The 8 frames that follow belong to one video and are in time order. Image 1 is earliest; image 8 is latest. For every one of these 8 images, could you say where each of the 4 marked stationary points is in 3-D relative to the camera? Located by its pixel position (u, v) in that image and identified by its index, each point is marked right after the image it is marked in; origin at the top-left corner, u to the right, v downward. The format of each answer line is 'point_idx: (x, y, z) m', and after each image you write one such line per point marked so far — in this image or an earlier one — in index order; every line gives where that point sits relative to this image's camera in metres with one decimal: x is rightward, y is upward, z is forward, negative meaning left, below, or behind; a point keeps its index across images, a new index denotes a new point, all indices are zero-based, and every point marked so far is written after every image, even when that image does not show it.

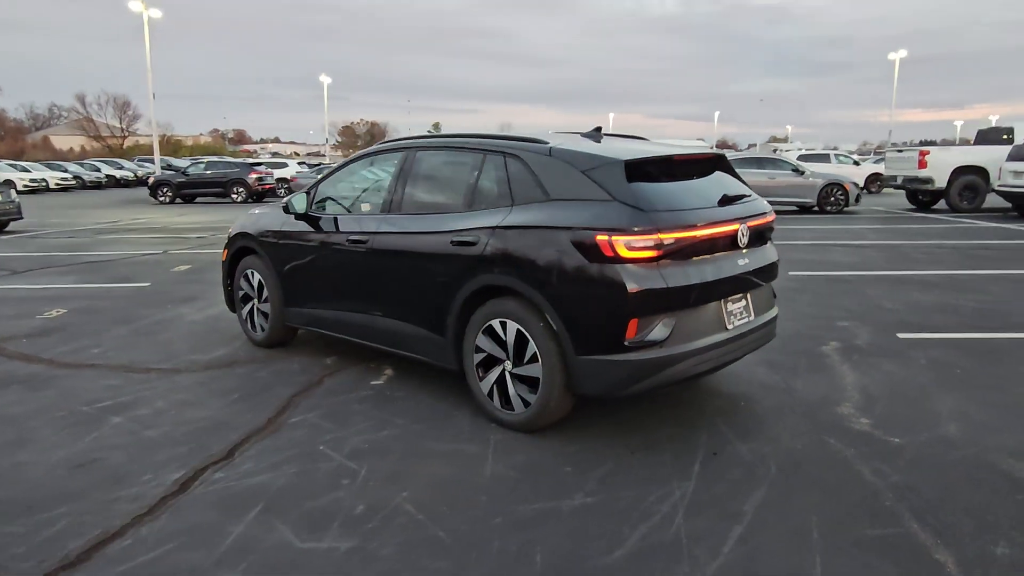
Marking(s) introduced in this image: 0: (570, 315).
0: (+0.3, -0.1, +3.7) m
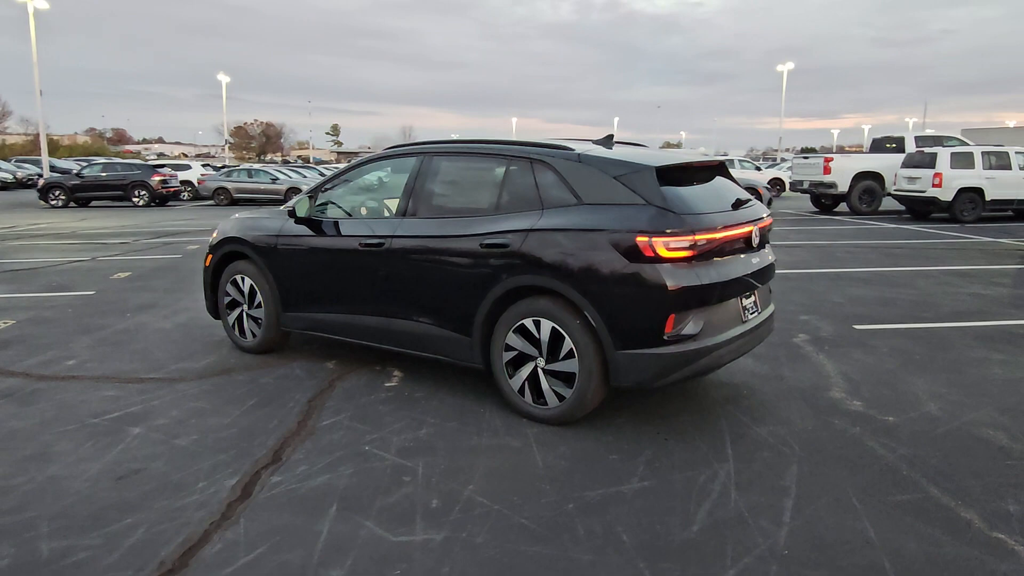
0: (+0.5, -0.1, +3.9) m
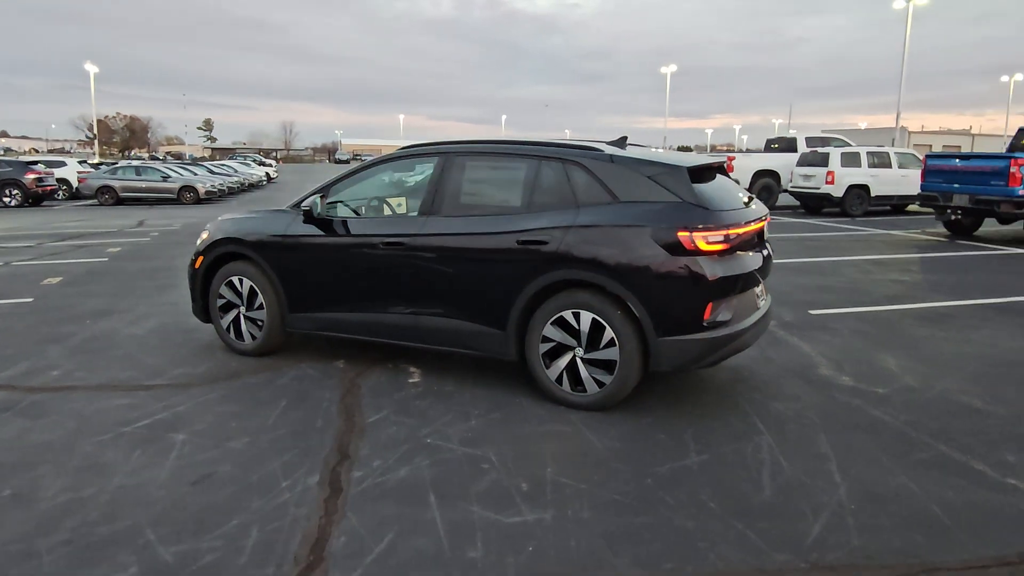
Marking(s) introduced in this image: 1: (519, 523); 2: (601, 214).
0: (+0.8, -0.1, +4.2) m
1: (0.0, -1.0, +3.1) m
2: (+0.6, +0.5, +4.4) m
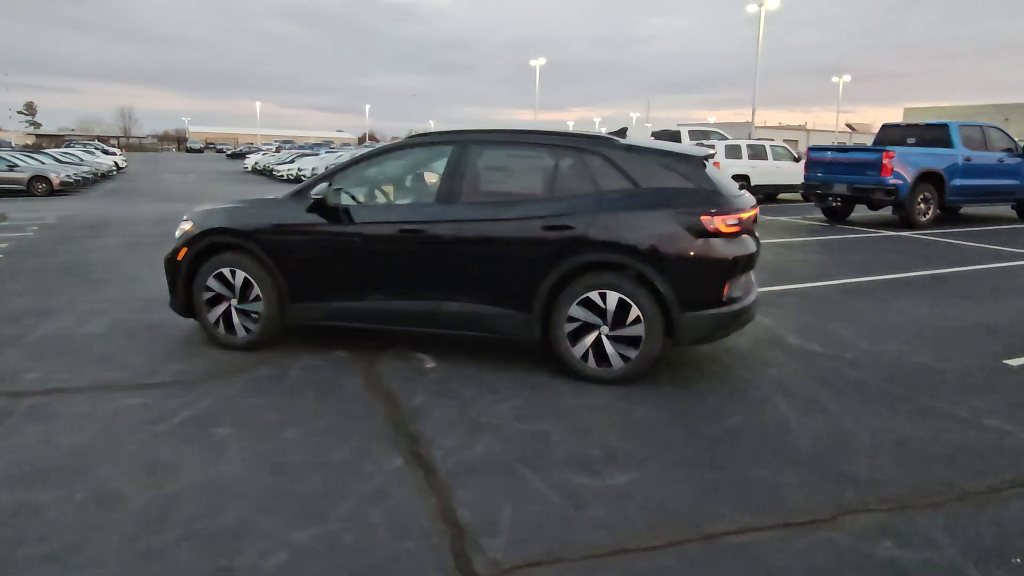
0: (+1.0, +0.1, +4.6) m
1: (+0.5, -0.9, +3.4) m
2: (+0.7, +0.6, +4.7) m
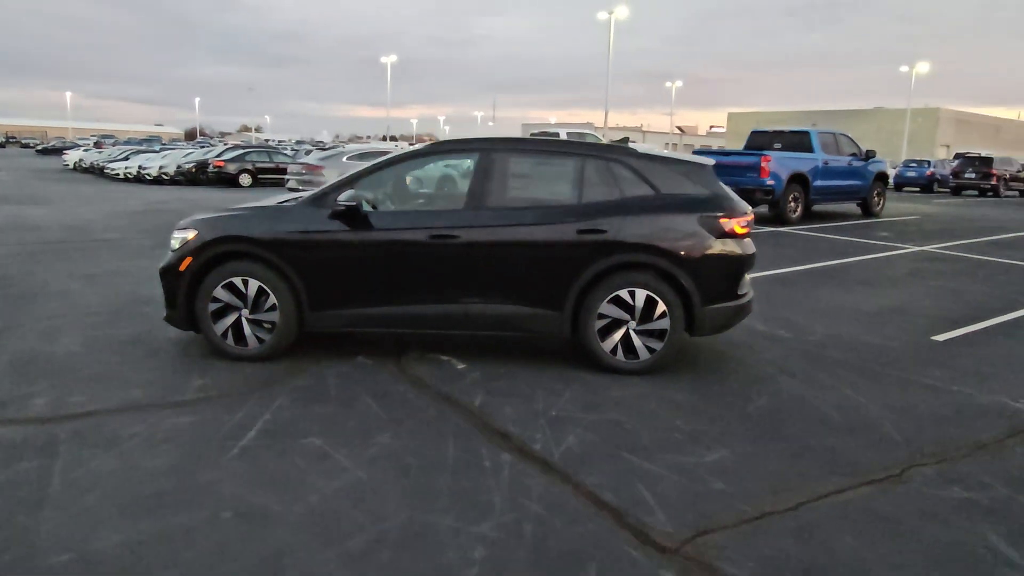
0: (+1.3, +0.1, +5.1) m
1: (+1.1, -0.9, +3.8) m
2: (+1.0, +0.6, +5.2) m
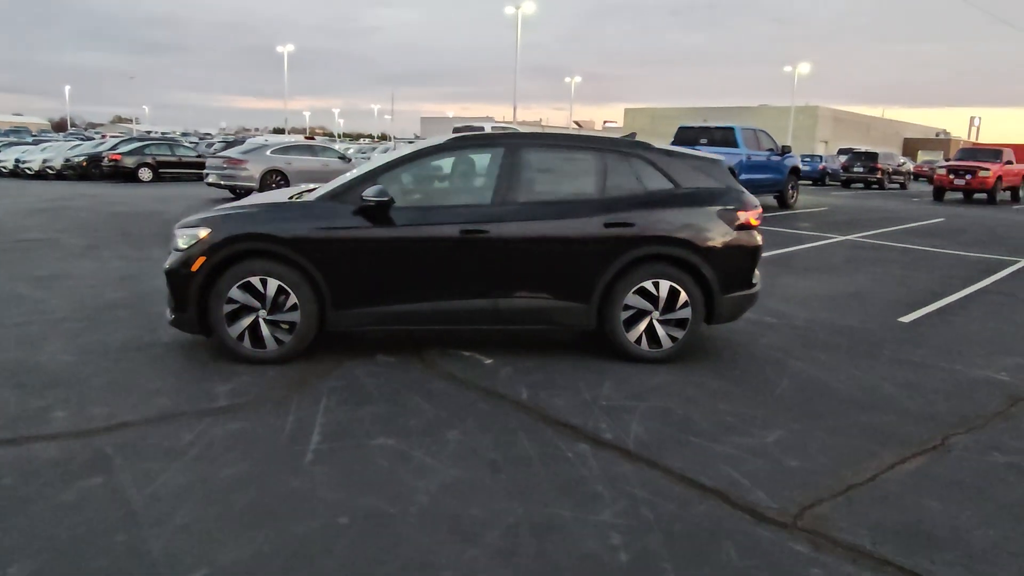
0: (+1.5, +0.1, +5.4) m
1: (+1.5, -0.8, +4.0) m
2: (+1.2, +0.7, +5.4) m
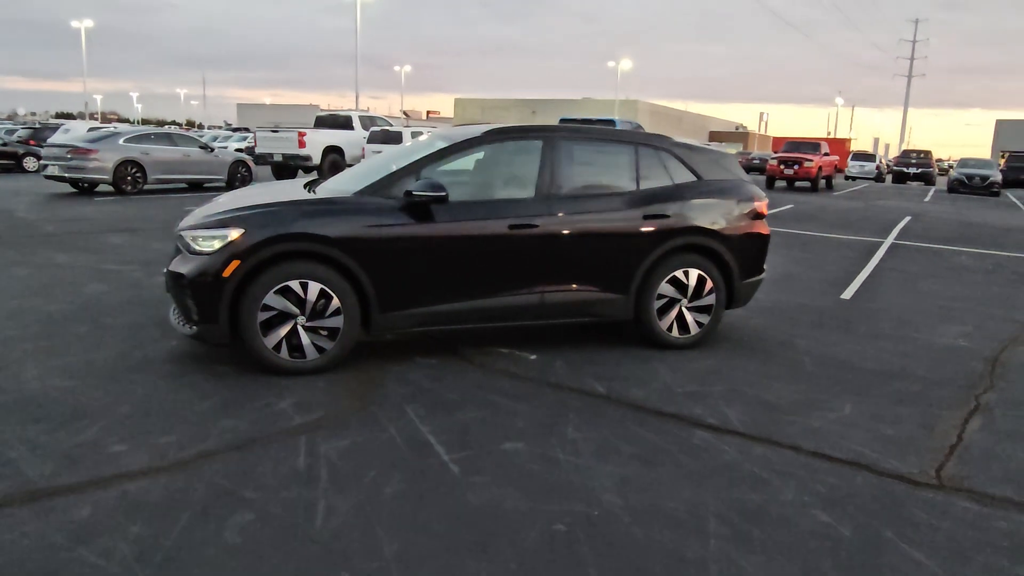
0: (+1.8, +0.3, +5.7) m
1: (+2.1, -0.7, +4.4) m
2: (+1.4, +0.8, +5.6) m
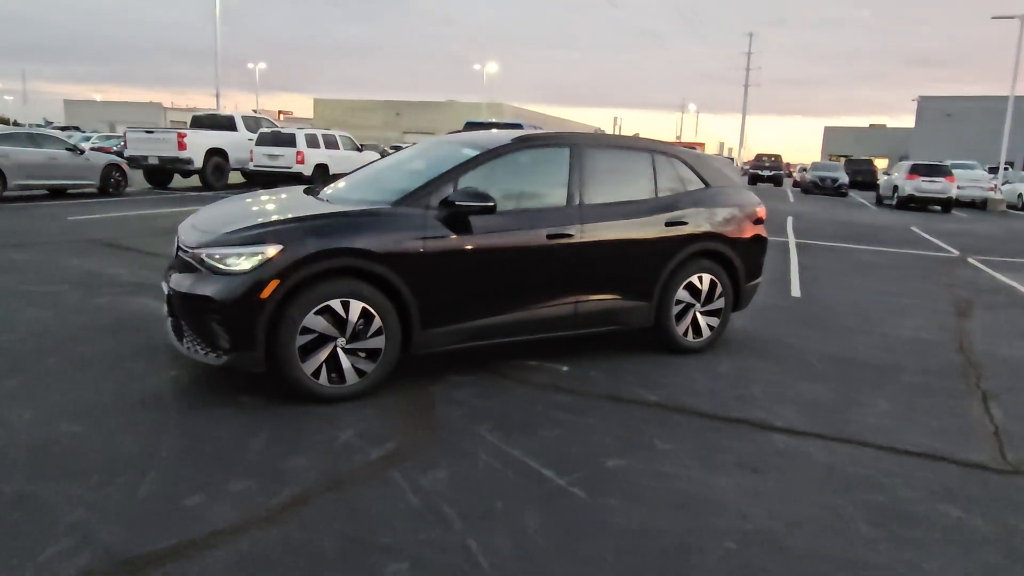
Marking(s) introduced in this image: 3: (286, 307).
0: (+1.9, +0.2, +5.9) m
1: (+2.4, -0.8, +4.7) m
2: (+1.5, +0.7, +5.8) m
3: (-1.3, -0.1, +4.2) m
